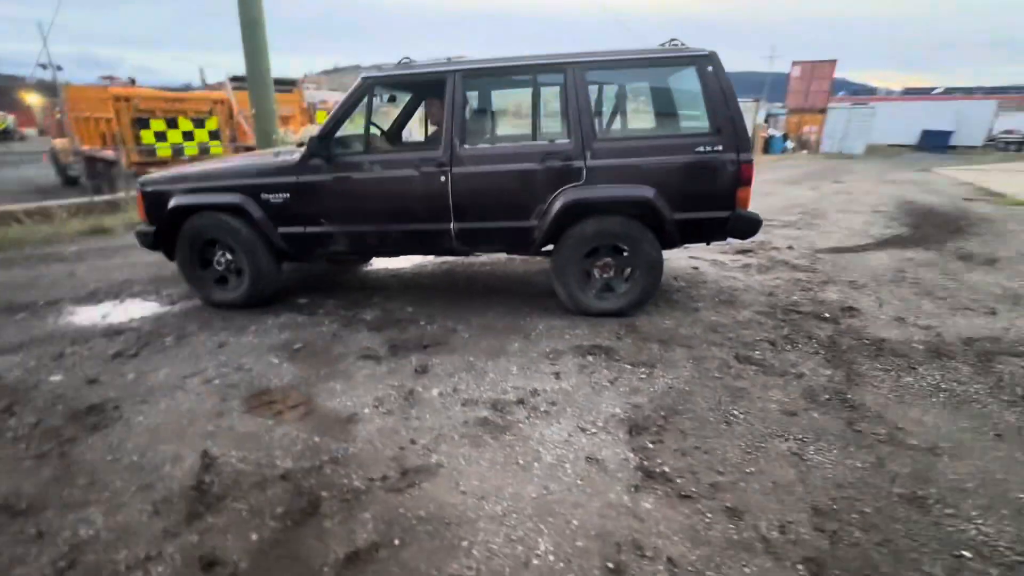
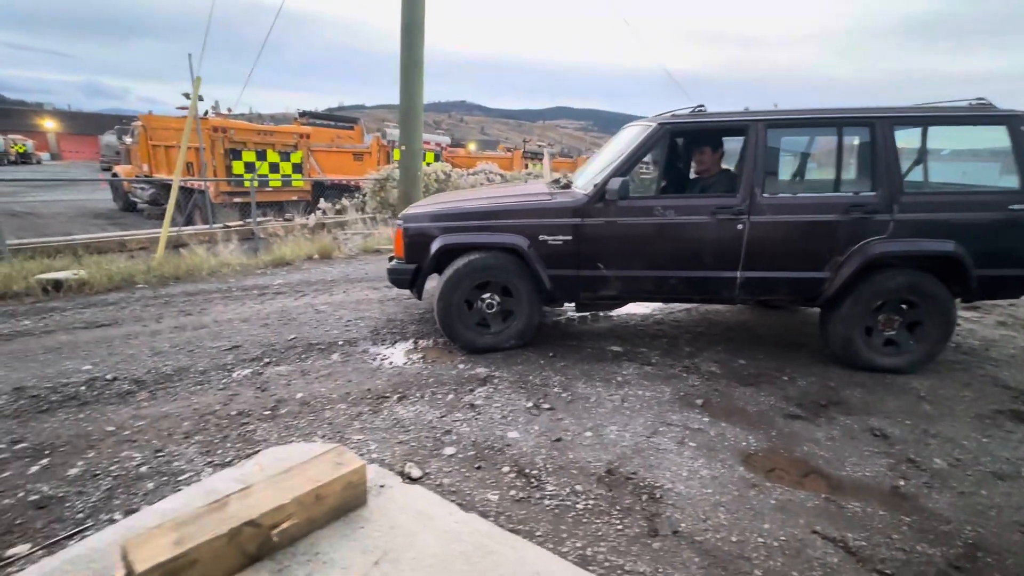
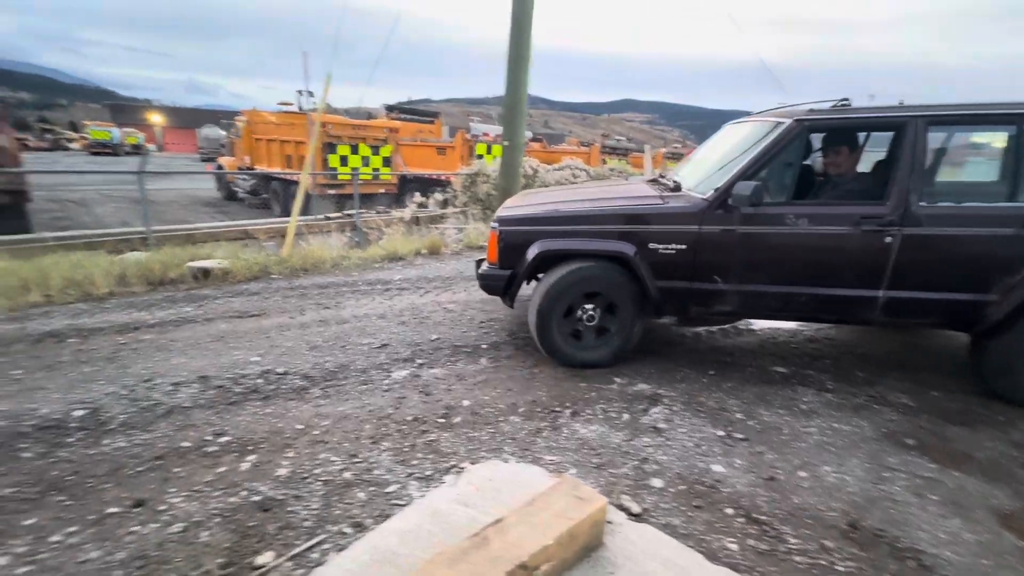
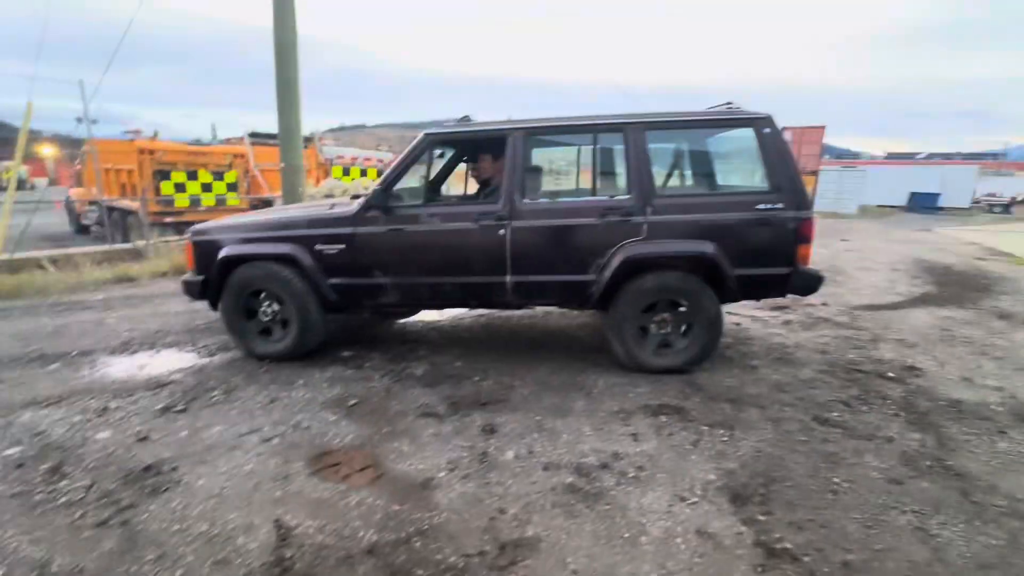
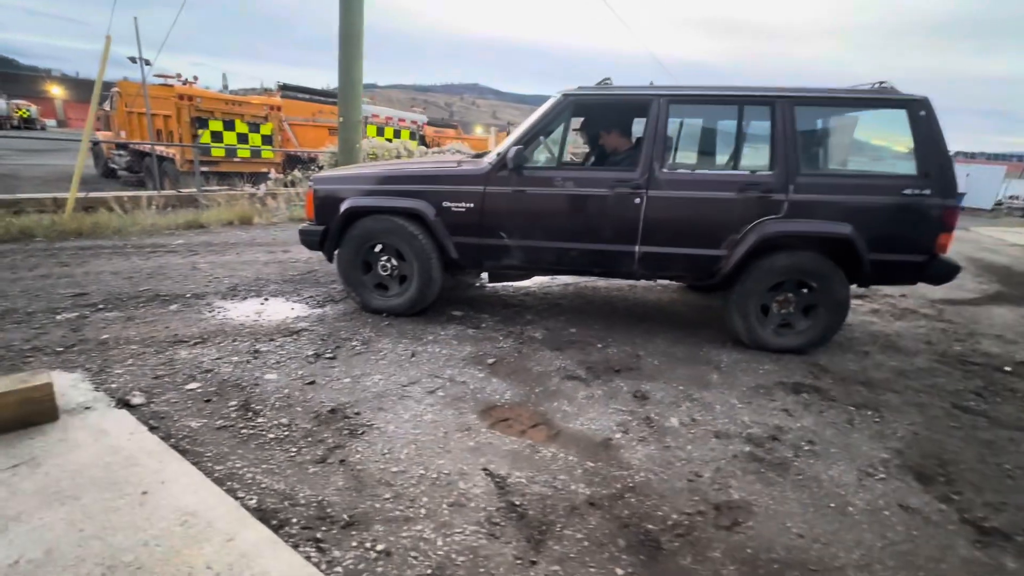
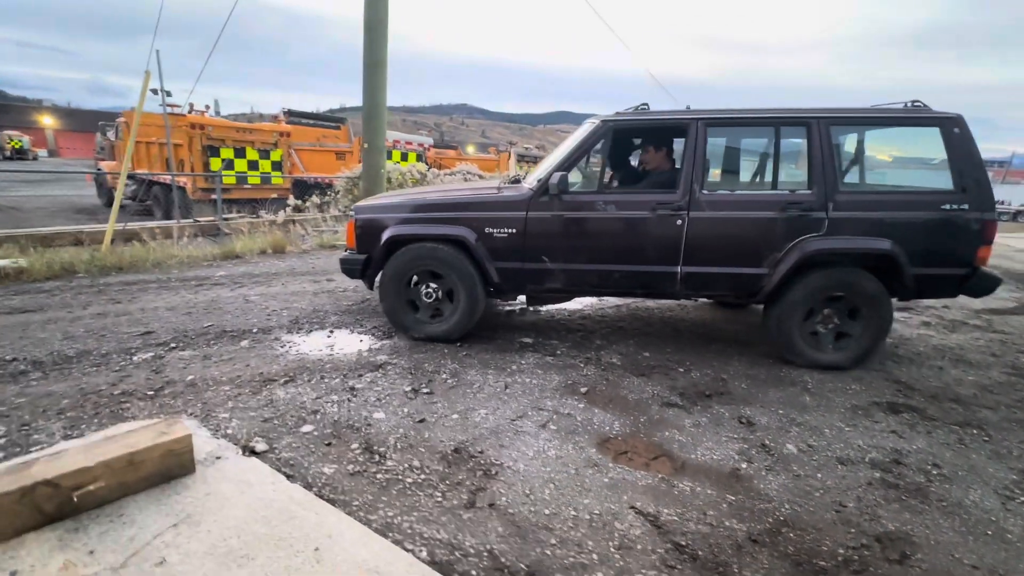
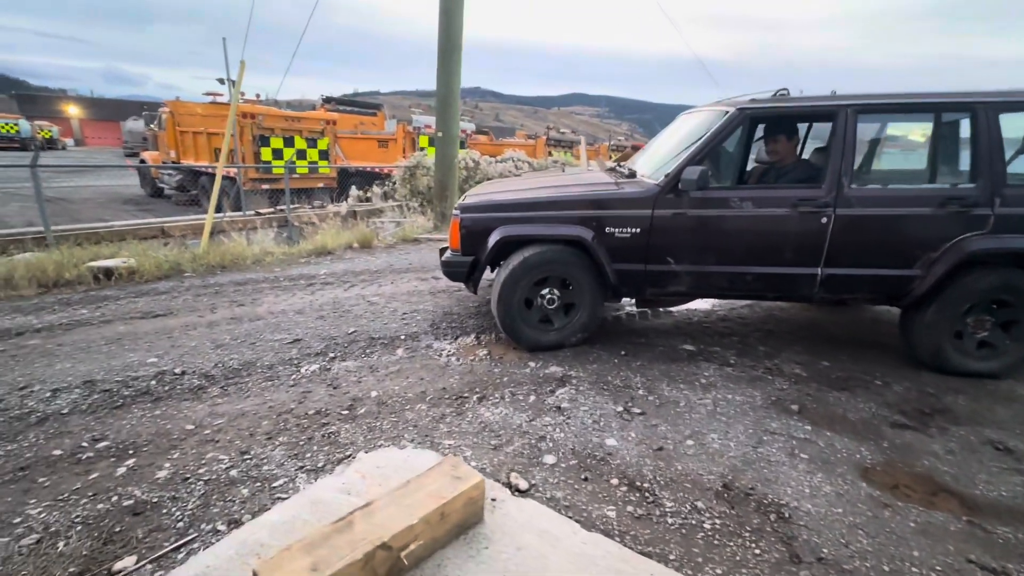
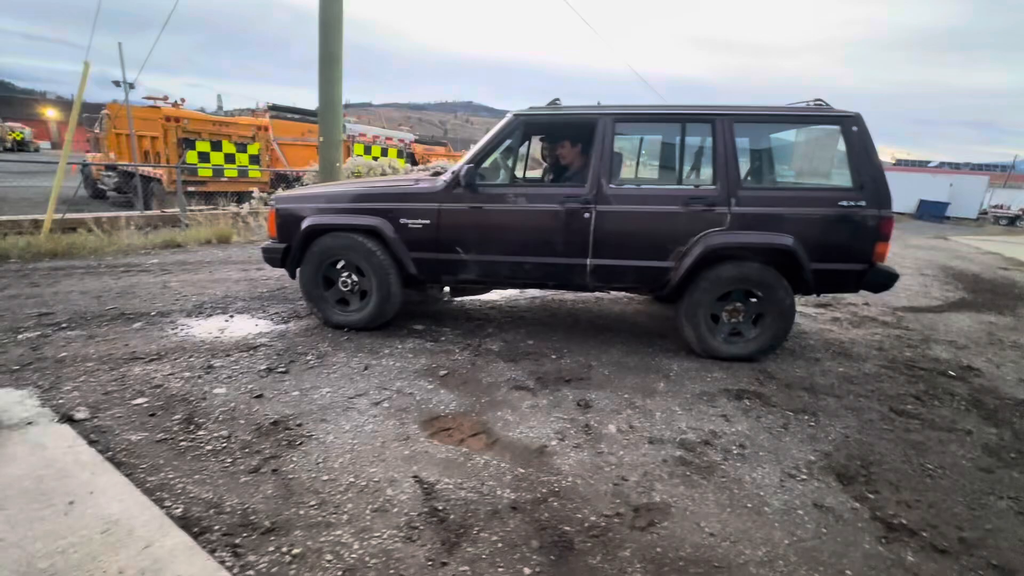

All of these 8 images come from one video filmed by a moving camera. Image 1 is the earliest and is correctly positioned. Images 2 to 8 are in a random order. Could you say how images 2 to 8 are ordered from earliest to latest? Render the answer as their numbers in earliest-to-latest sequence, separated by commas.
4, 8, 5, 6, 2, 7, 3
